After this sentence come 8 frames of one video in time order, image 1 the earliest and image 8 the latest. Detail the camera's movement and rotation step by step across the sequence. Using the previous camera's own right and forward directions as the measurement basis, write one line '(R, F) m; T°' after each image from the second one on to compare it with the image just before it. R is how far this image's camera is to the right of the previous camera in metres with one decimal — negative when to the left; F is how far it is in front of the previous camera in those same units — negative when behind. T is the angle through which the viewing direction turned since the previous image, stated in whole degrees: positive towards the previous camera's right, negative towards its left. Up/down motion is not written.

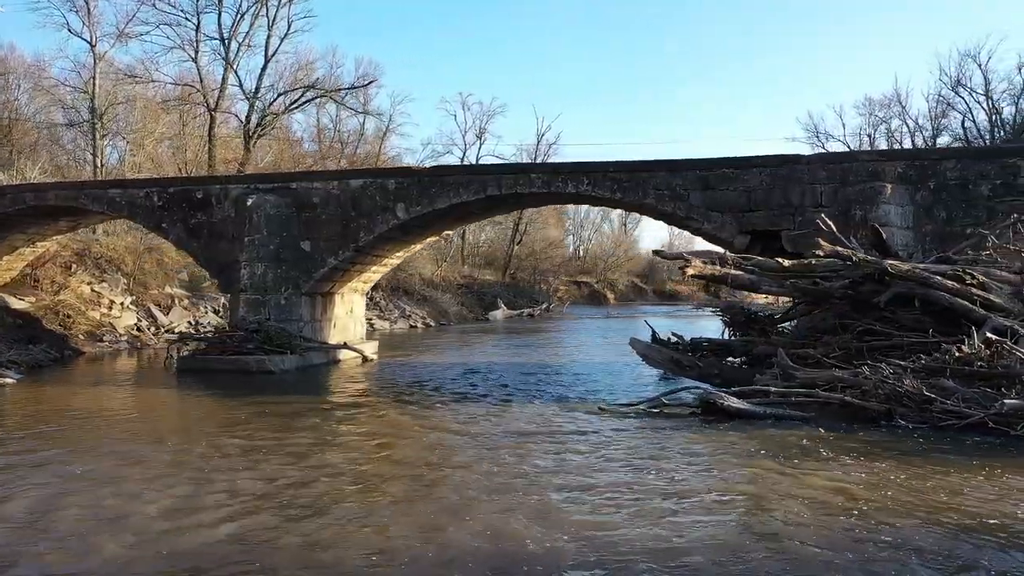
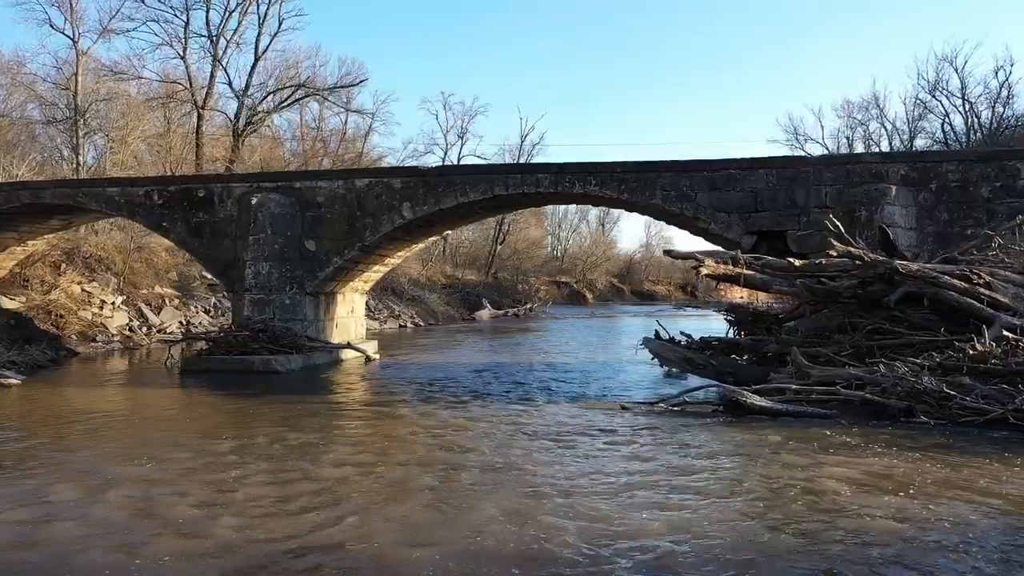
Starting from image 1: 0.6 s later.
(-0.4, 0.0) m; +2°
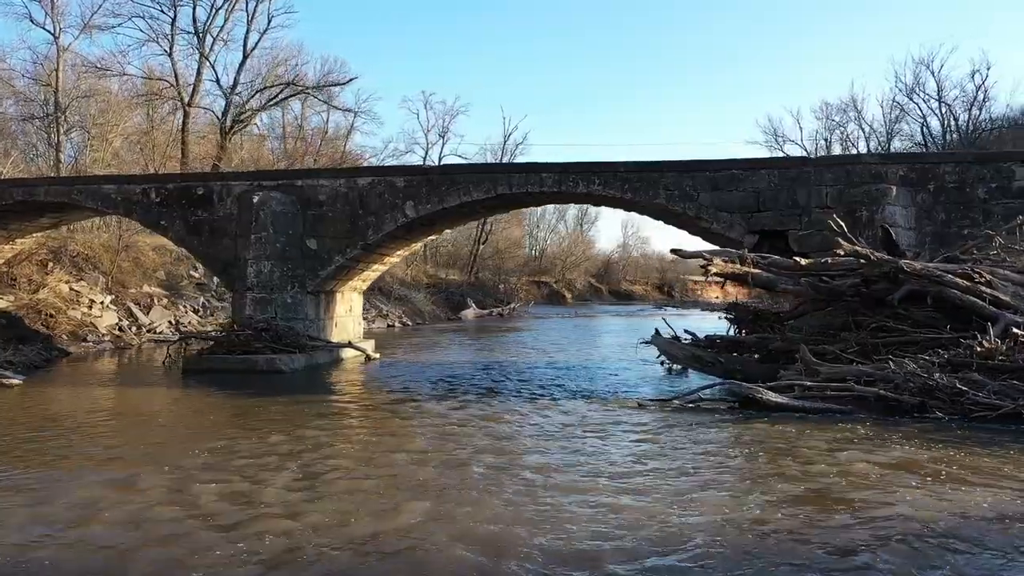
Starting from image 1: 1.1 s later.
(-0.4, 0.0) m; +2°
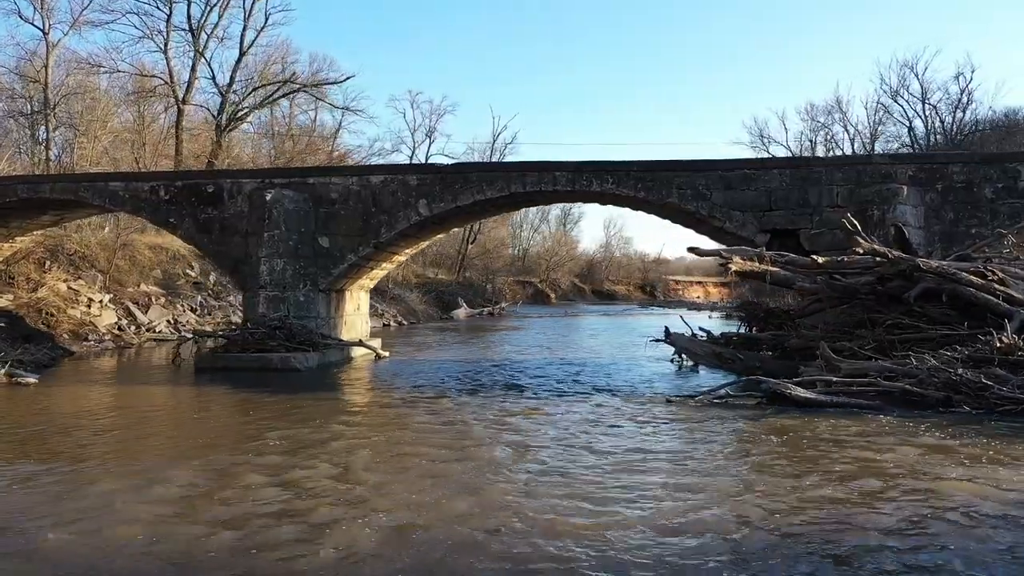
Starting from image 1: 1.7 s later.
(-0.5, 0.0) m; +1°
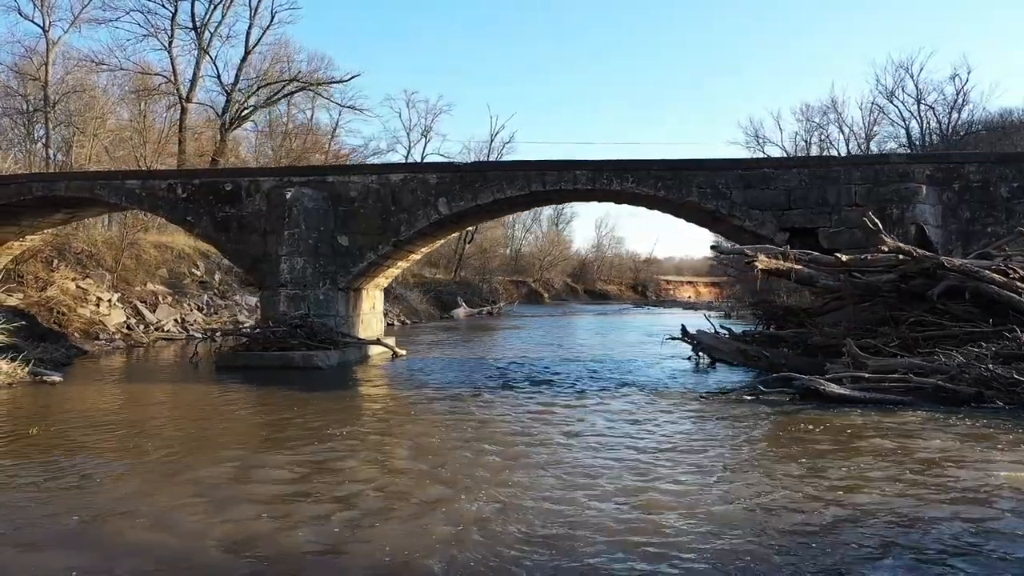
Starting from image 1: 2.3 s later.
(-0.4, 0.0) m; +1°
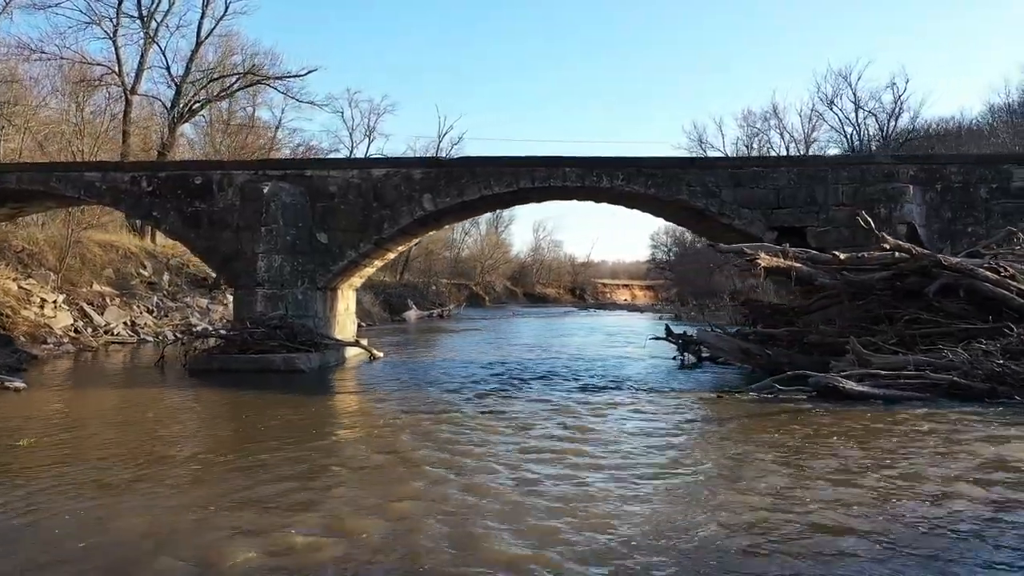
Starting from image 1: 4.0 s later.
(-0.7, +0.3) m; +5°
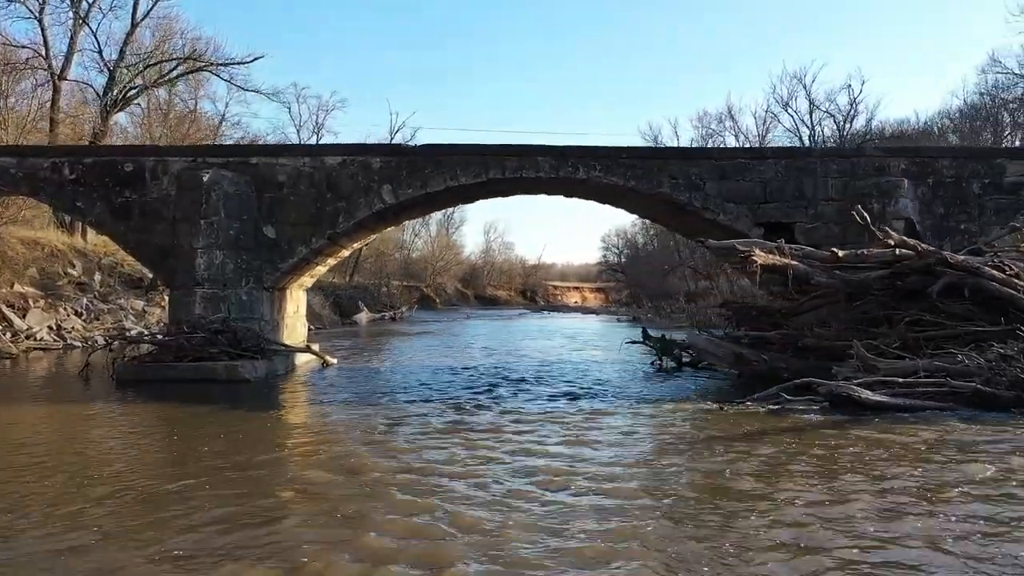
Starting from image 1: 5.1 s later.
(-0.2, +0.9) m; +4°
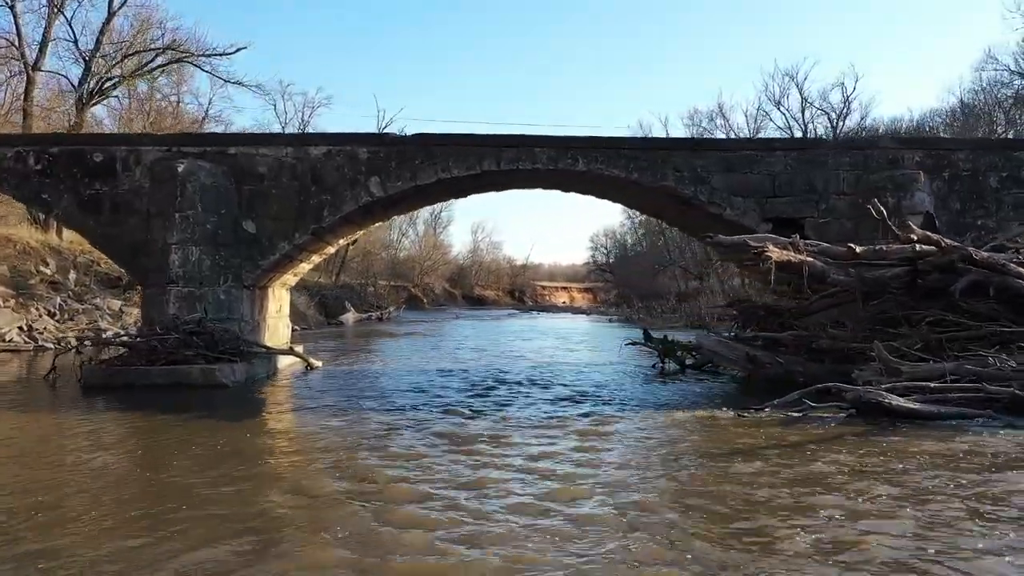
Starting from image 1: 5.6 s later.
(-0.1, +0.5) m; +1°
